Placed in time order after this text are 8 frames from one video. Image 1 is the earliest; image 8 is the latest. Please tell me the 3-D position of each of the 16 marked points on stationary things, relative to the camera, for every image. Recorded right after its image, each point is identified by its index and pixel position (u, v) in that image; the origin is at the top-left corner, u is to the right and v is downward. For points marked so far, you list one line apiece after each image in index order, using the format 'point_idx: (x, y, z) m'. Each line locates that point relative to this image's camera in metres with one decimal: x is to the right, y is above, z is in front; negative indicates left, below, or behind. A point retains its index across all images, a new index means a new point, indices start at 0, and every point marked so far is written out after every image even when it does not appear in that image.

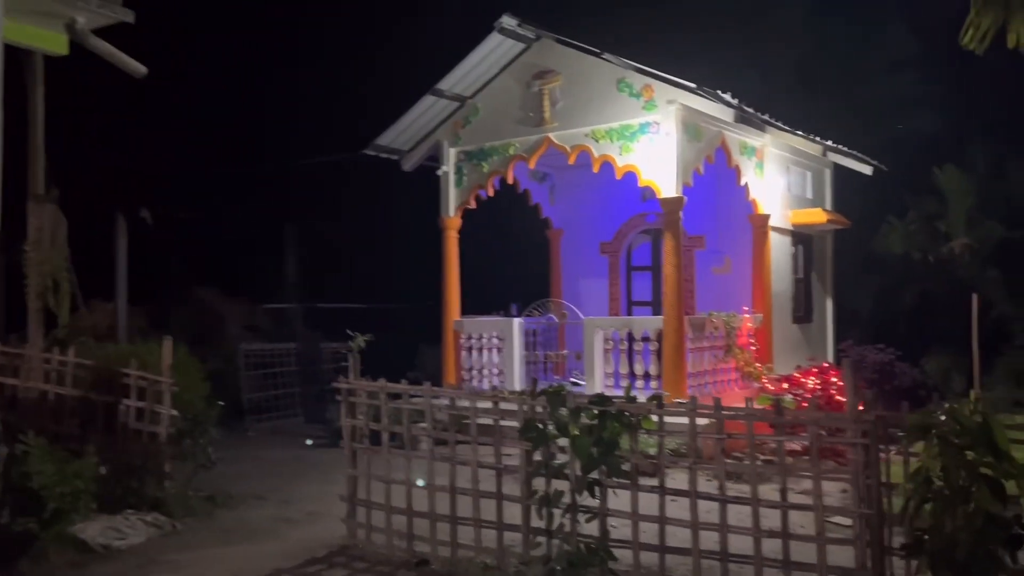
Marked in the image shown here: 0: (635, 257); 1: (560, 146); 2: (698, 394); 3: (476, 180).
0: (+1.8, +0.5, +12.4) m
1: (+0.6, +1.7, +10.0) m
2: (+2.1, -1.2, +9.6) m
3: (-0.5, +1.4, +10.8) m
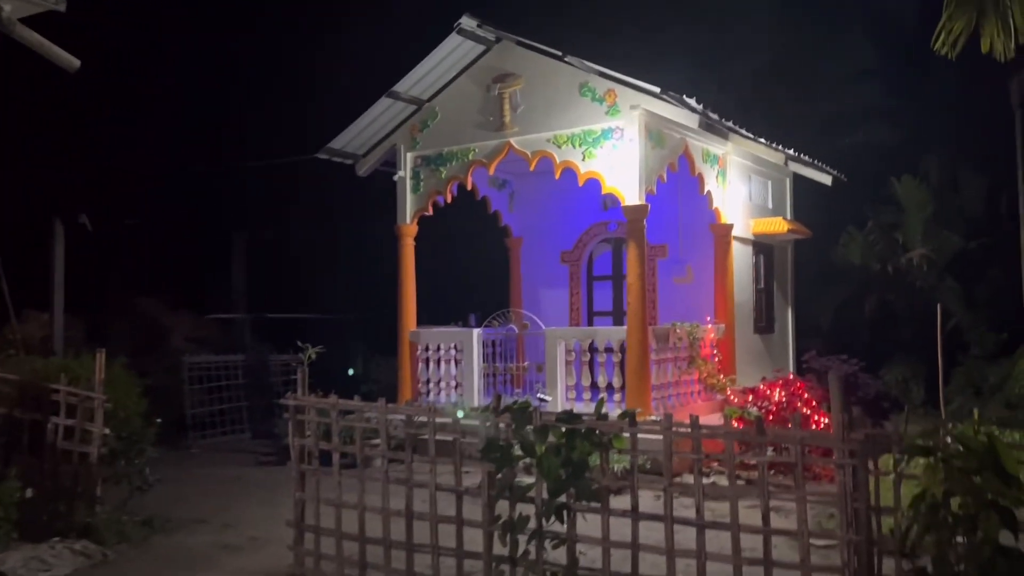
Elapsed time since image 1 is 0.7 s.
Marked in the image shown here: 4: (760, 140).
0: (+1.2, +0.3, +12.2) m
1: (+0.1, +1.6, +9.7) m
2: (+1.7, -1.3, +9.3) m
3: (-1.0, +1.3, +10.5) m
4: (+3.2, +1.9, +10.9) m
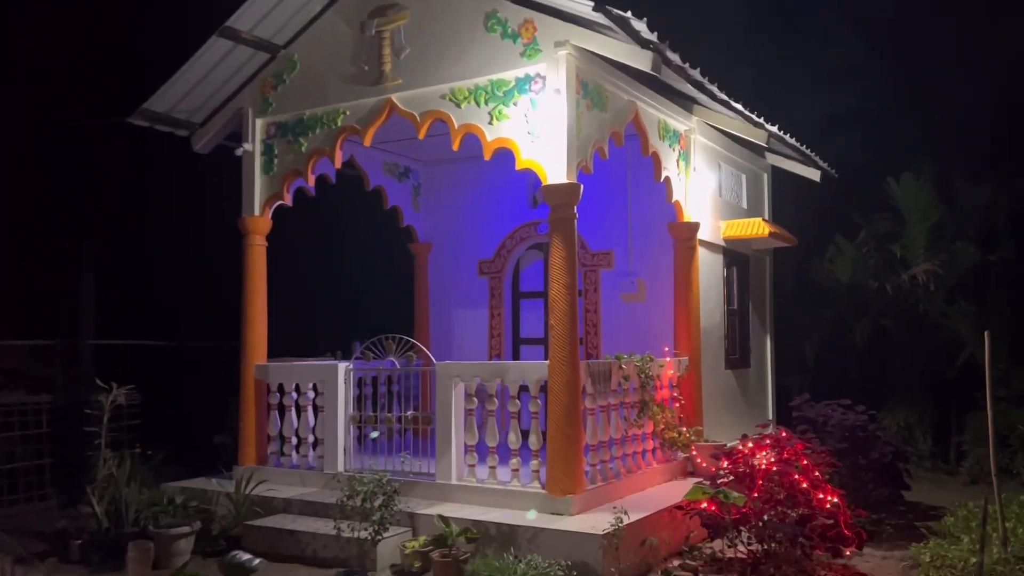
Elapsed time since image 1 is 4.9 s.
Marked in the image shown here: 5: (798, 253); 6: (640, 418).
0: (+0.1, +0.1, +9.4) m
1: (-0.9, +1.4, +6.9) m
2: (+0.7, -1.5, +6.5) m
3: (-2.0, +1.1, +7.6) m
4: (+2.2, +1.7, +8.2) m
5: (+4.4, +0.5, +12.9) m
6: (+1.1, -1.1, +7.1) m
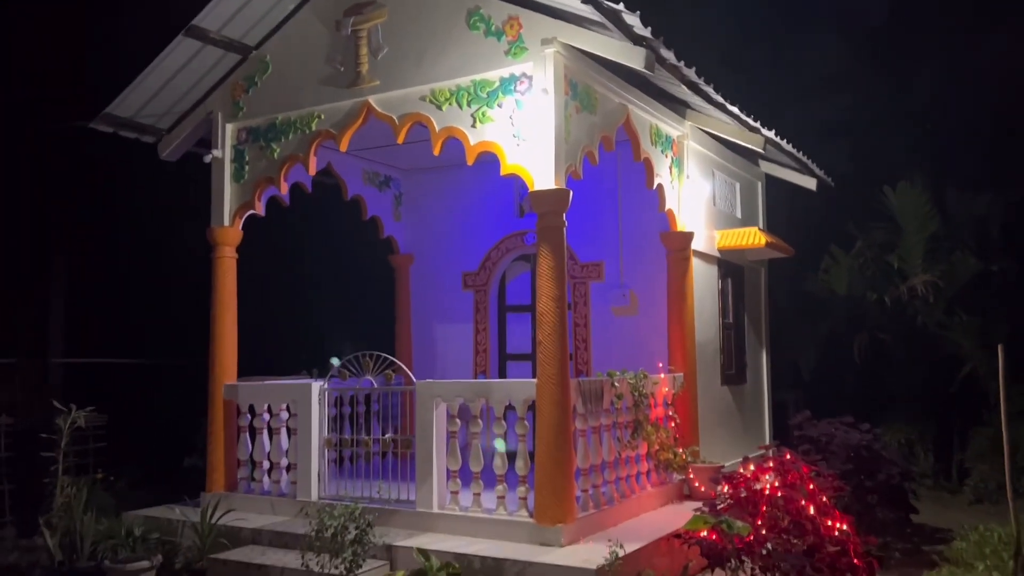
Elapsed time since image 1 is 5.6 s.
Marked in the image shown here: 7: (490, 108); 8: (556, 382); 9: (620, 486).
0: (0.0, -0.1, +9.0) m
1: (-1.0, +1.3, +6.5) m
2: (+0.6, -1.6, +6.1) m
3: (-2.1, +1.0, +7.2) m
4: (+2.1, +1.6, +7.9) m
5: (+4.2, +0.4, +12.6) m
6: (+1.0, -1.2, +6.6) m
7: (-0.2, +1.3, +6.0) m
8: (+0.3, -0.6, +5.6) m
9: (+0.8, -1.5, +6.5) m
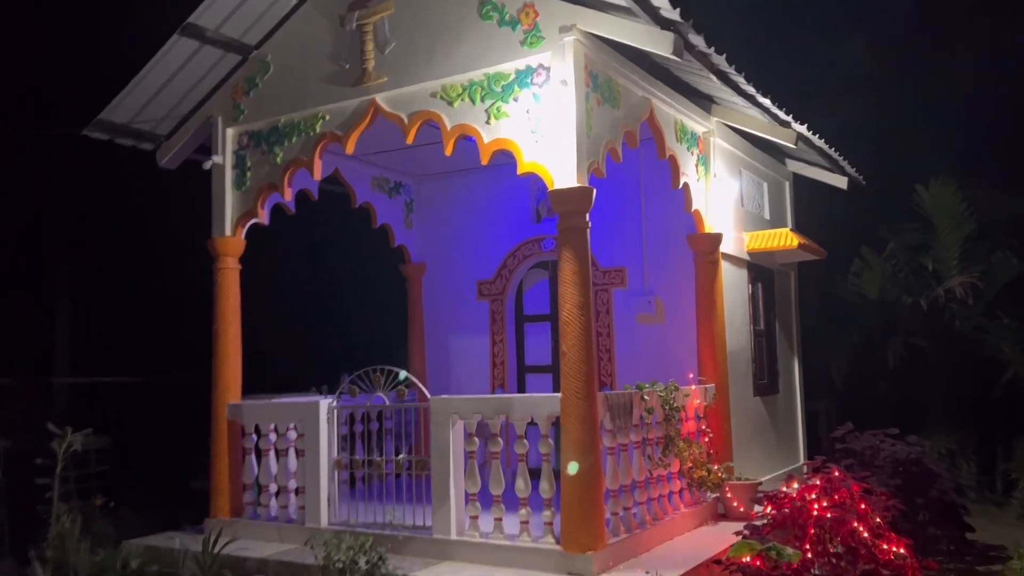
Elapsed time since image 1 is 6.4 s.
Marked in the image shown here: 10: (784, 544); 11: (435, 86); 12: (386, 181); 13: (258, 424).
0: (+0.1, -0.1, +8.5) m
1: (-0.9, +1.3, +6.1) m
2: (+0.8, -1.6, +5.6) m
3: (-2.0, +0.9, +6.8) m
4: (+2.2, +1.6, +7.4) m
5: (+4.4, +0.3, +12.1) m
6: (+1.1, -1.2, +6.2) m
7: (0.0, +1.2, +5.6) m
8: (+0.4, -0.7, +5.1) m
9: (+1.0, -1.6, +6.0) m
10: (+1.7, -1.5, +5.1) m
11: (-0.6, +1.4, +5.9) m
12: (-1.3, +1.1, +8.8) m
13: (-2.0, -1.1, +6.6) m
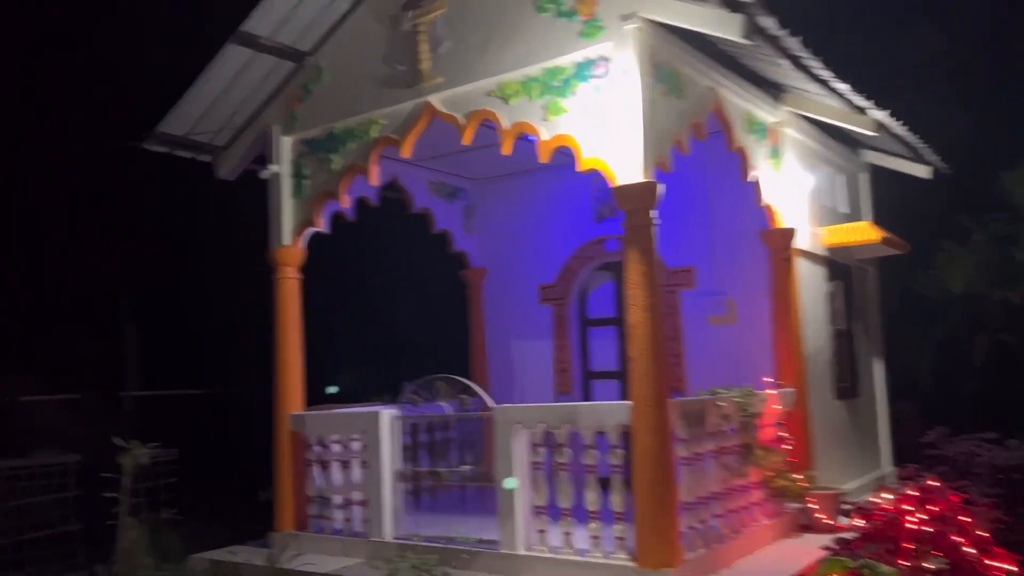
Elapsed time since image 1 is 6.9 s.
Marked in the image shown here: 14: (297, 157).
0: (+0.8, -0.2, +8.3) m
1: (-0.5, +1.2, +5.9) m
2: (+1.2, -1.6, +5.3) m
3: (-1.5, +0.8, +6.7) m
4: (+2.7, +1.6, +7.0) m
5: (+5.3, +0.3, +11.5) m
6: (+1.6, -1.2, +5.8) m
7: (+0.3, +1.2, +5.4) m
8: (+0.8, -0.7, +4.8) m
9: (+1.5, -1.6, +5.7) m
10: (+2.1, -1.5, +4.7) m
11: (-0.1, +1.4, +5.7) m
12: (-0.7, +1.1, +8.6) m
13: (-1.5, -1.1, +6.5) m
14: (-1.8, +1.1, +6.9) m
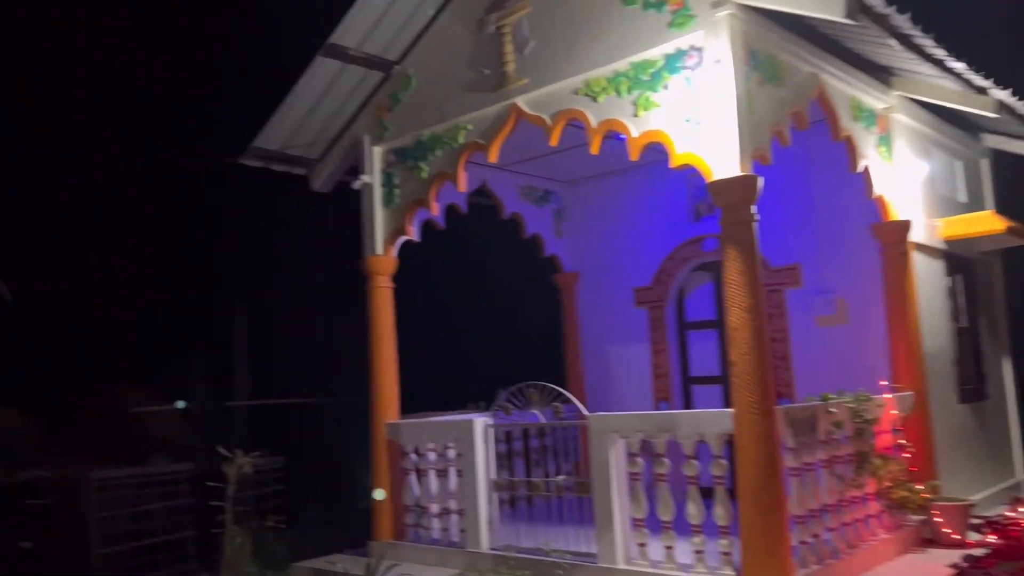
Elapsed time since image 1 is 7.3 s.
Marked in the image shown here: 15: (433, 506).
0: (+1.7, -0.2, +8.0) m
1: (+0.1, +1.2, +5.8) m
2: (+1.8, -1.6, +5.0) m
3: (-0.8, +0.8, +6.7) m
4: (+3.4, +1.6, +6.5) m
5: (+6.5, +0.4, +10.6) m
6: (+2.3, -1.2, +5.5) m
7: (+0.9, +1.2, +5.2) m
8: (+1.3, -0.7, +4.6) m
9: (+2.1, -1.6, +5.3) m
10: (+2.6, -1.5, +4.3) m
11: (+0.4, +1.4, +5.6) m
12: (+0.2, +1.0, +8.5) m
13: (-0.7, -1.2, +6.5) m
14: (-1.0, +1.0, +7.0) m
15: (-0.6, -1.6, +6.4) m
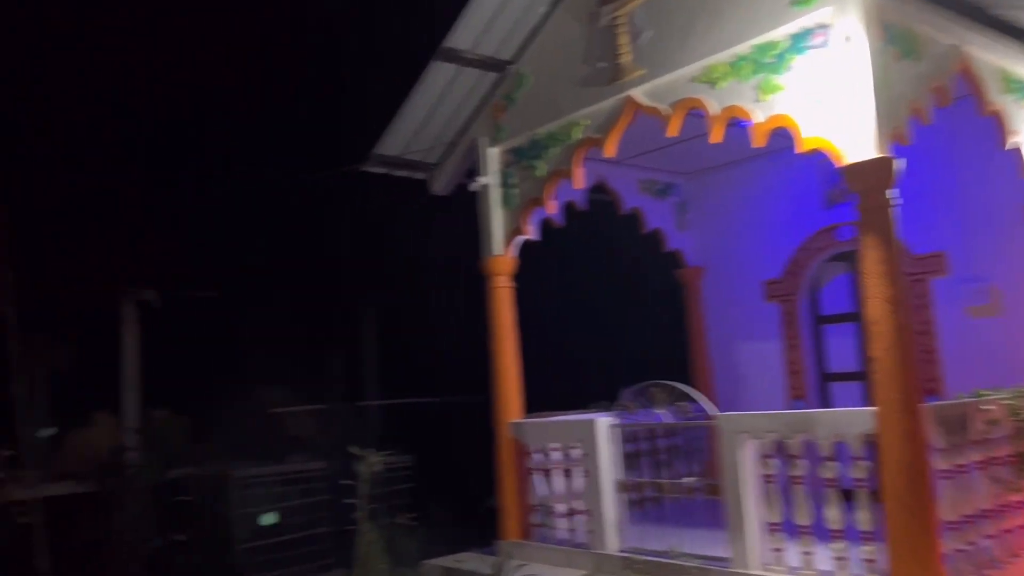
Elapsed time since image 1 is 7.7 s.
0: (+2.8, -0.1, +7.6) m
1: (+0.9, +1.2, +5.6) m
2: (+2.5, -1.5, +4.6) m
3: (+0.1, +0.8, +6.7) m
4: (+4.3, +1.8, +5.9) m
5: (+8.0, +0.6, +9.5) m
6: (+3.0, -1.1, +5.0) m
7: (+1.6, +1.3, +4.9) m
8: (+2.0, -0.6, +4.2) m
9: (+2.9, -1.5, +4.9) m
10: (+3.2, -1.4, +3.8) m
11: (+1.2, +1.4, +5.4) m
12: (+1.4, +1.0, +8.3) m
13: (+0.2, -1.2, +6.4) m
14: (-0.1, +1.0, +7.0) m
15: (+0.3, -1.6, +6.3) m
